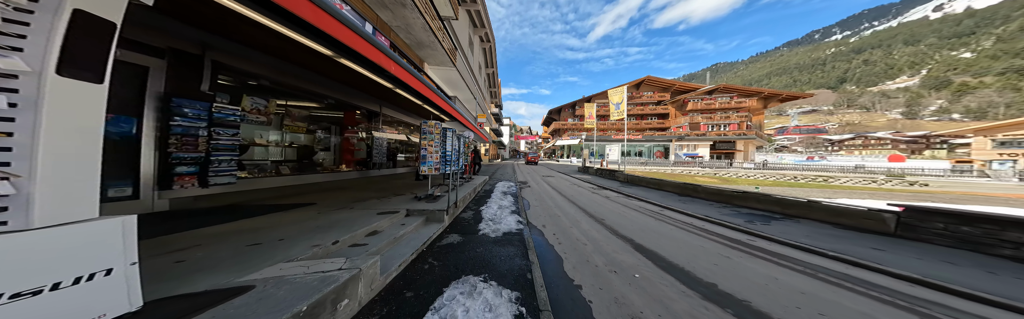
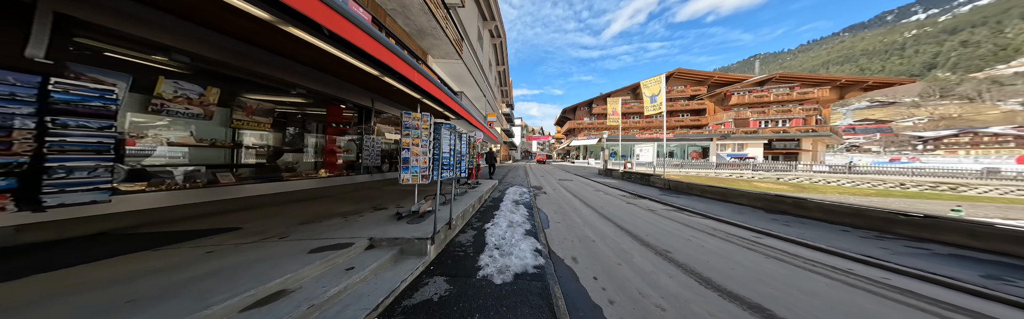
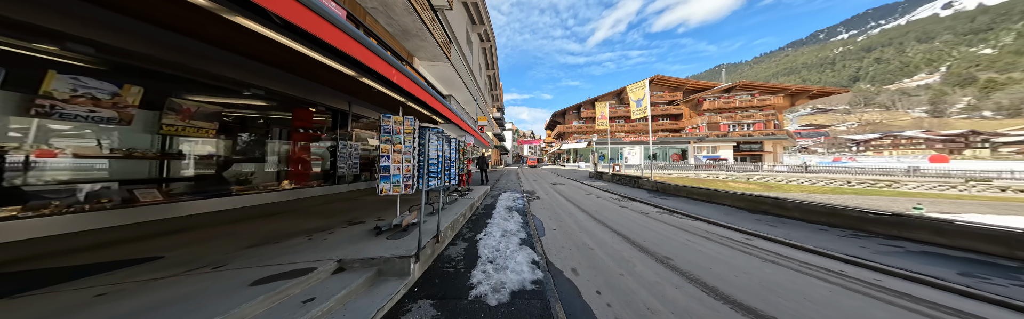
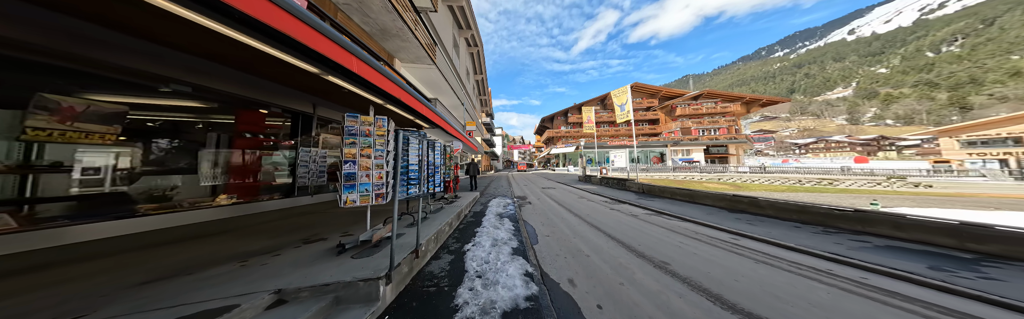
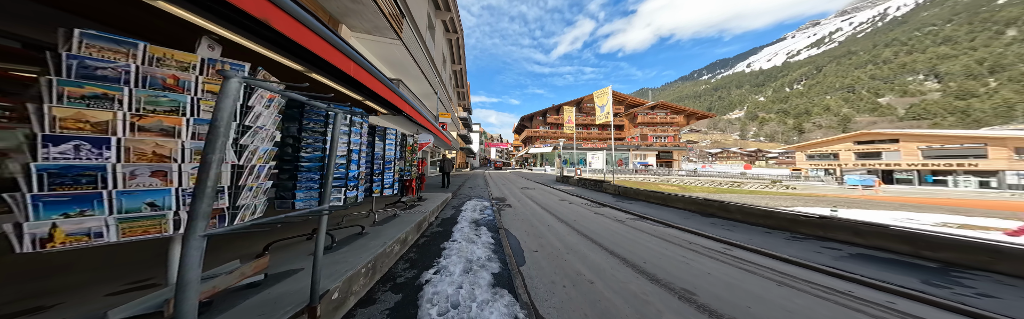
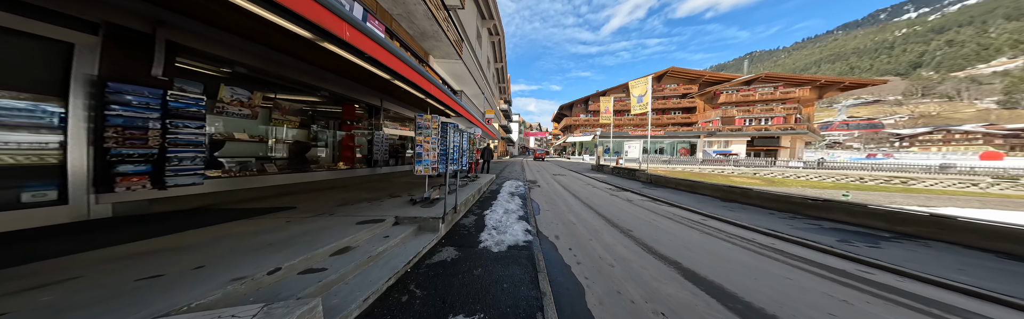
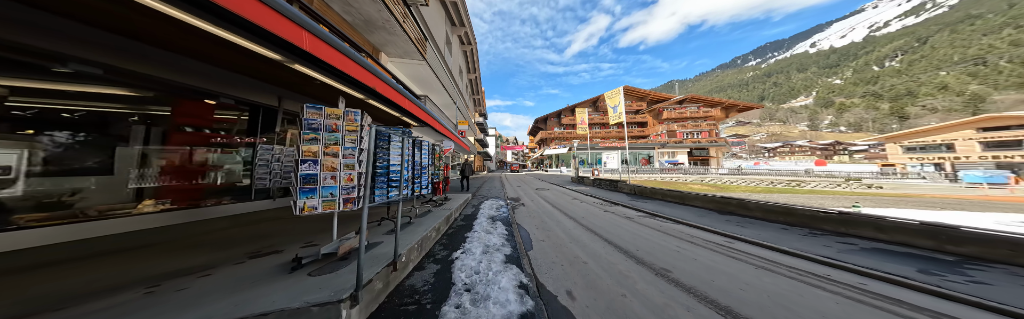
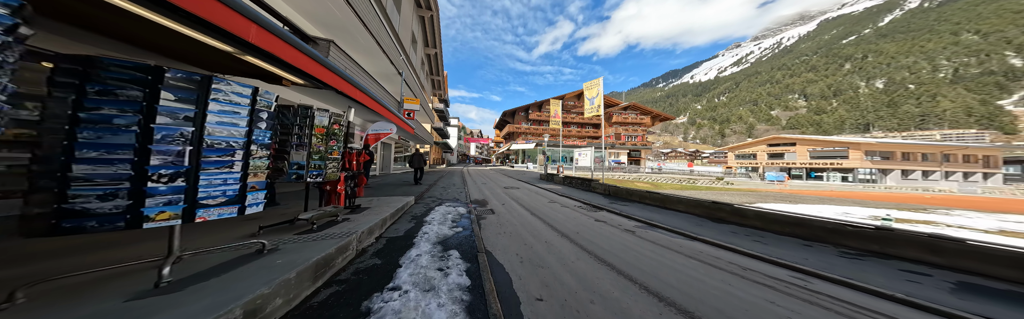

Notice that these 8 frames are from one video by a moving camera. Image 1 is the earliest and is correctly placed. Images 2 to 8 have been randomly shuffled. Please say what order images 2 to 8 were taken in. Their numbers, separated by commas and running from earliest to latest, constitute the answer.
6, 2, 3, 4, 7, 5, 8
